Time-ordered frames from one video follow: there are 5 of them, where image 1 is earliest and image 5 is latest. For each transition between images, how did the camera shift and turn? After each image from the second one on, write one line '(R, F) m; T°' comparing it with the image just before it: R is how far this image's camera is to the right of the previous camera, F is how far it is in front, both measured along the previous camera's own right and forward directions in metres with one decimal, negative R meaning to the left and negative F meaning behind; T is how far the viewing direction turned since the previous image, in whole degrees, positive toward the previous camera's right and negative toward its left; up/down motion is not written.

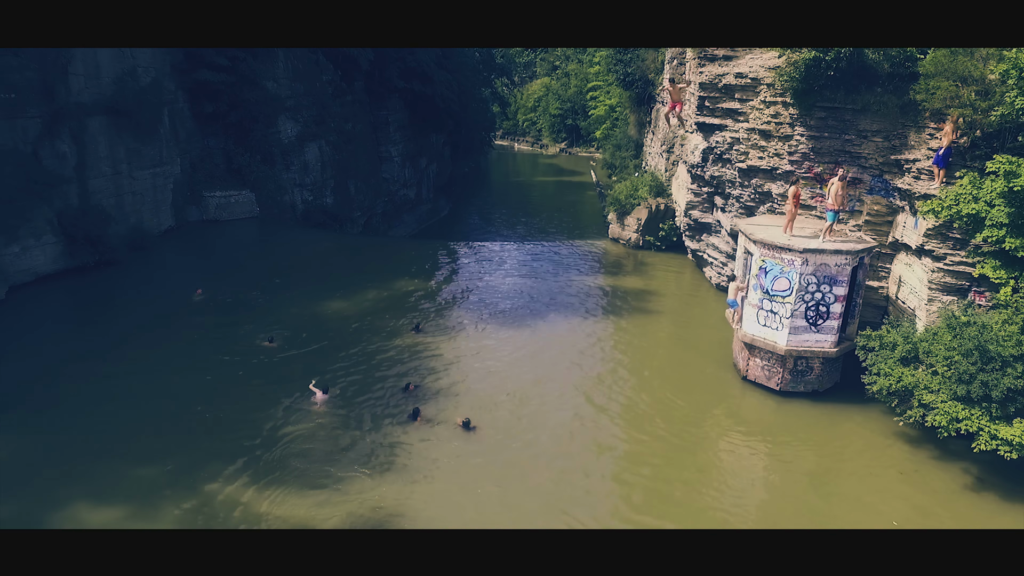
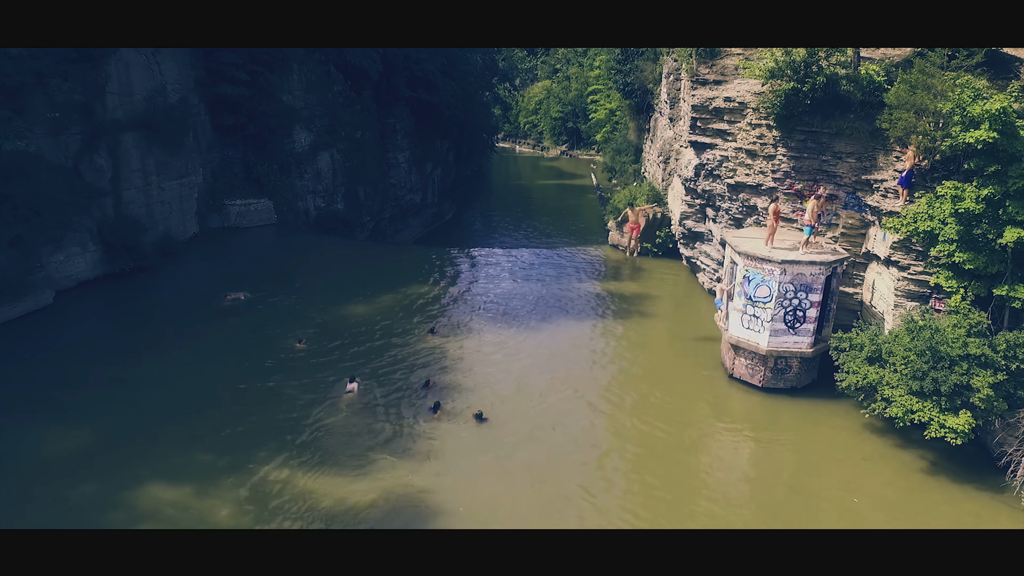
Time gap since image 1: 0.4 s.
(-0.2, -1.8) m; 0°
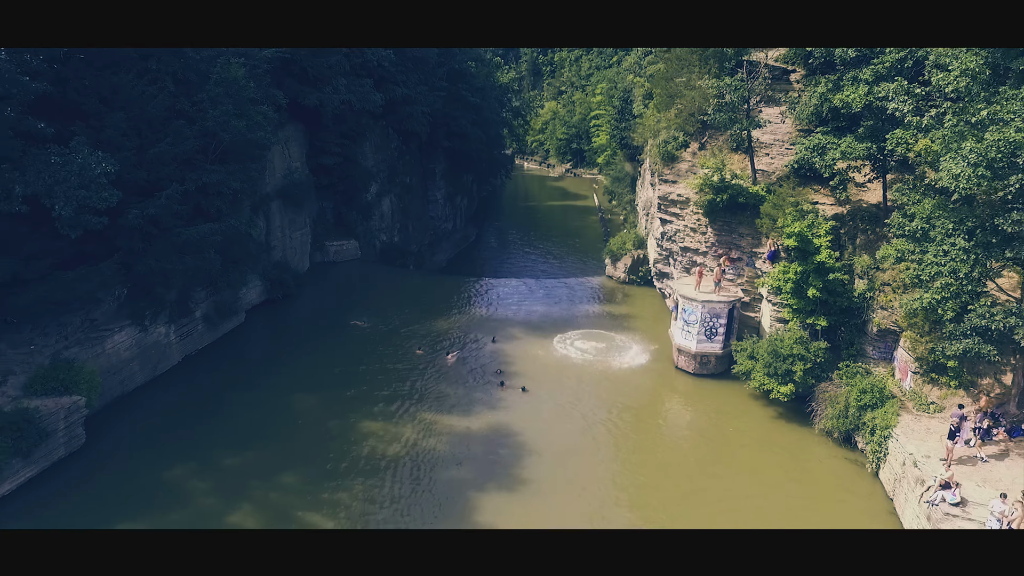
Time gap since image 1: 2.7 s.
(-1.2, -12.5) m; 0°
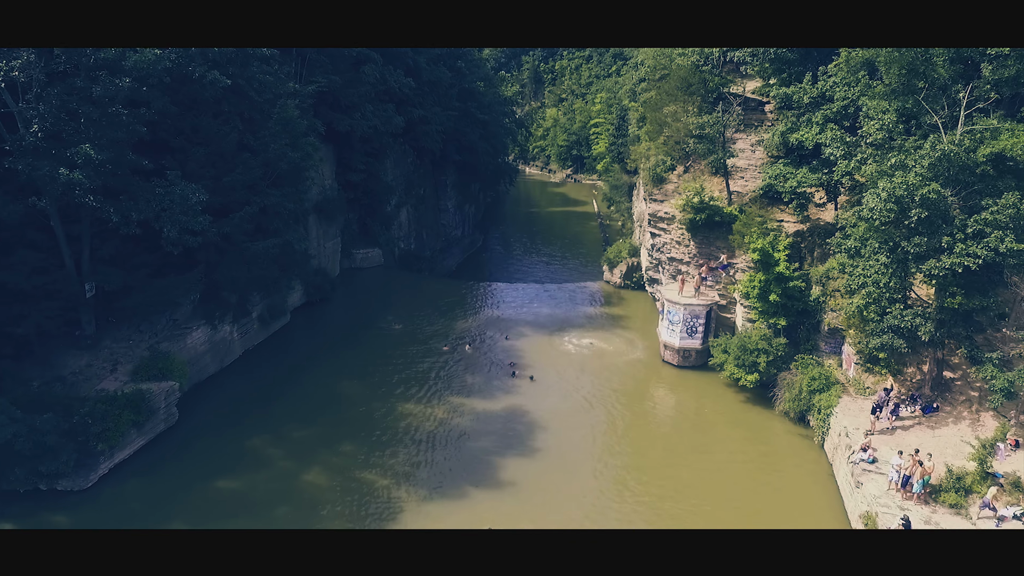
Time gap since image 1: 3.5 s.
(-0.5, -5.4) m; 0°
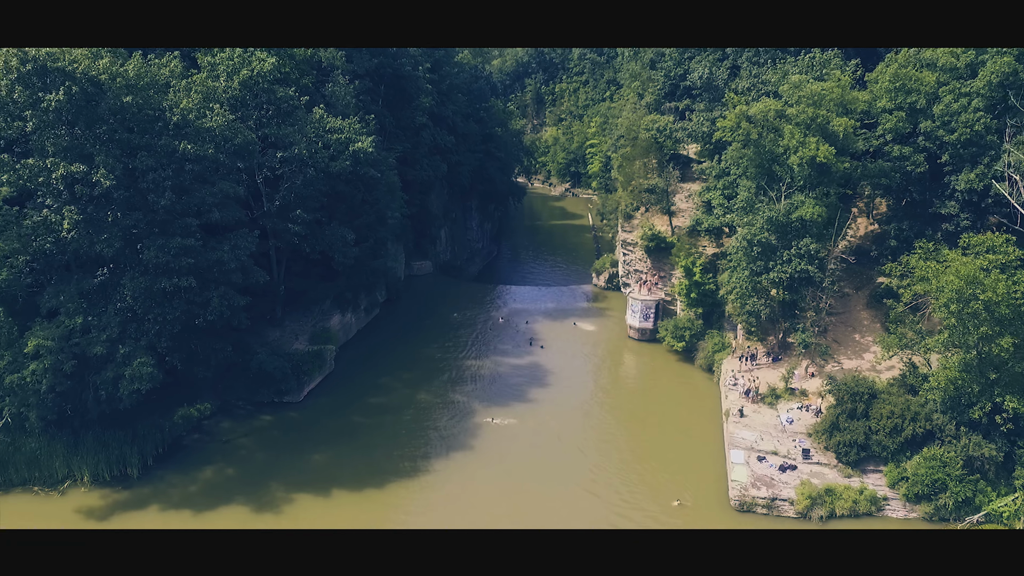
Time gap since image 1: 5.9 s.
(-1.4, -19.5) m; 0°
